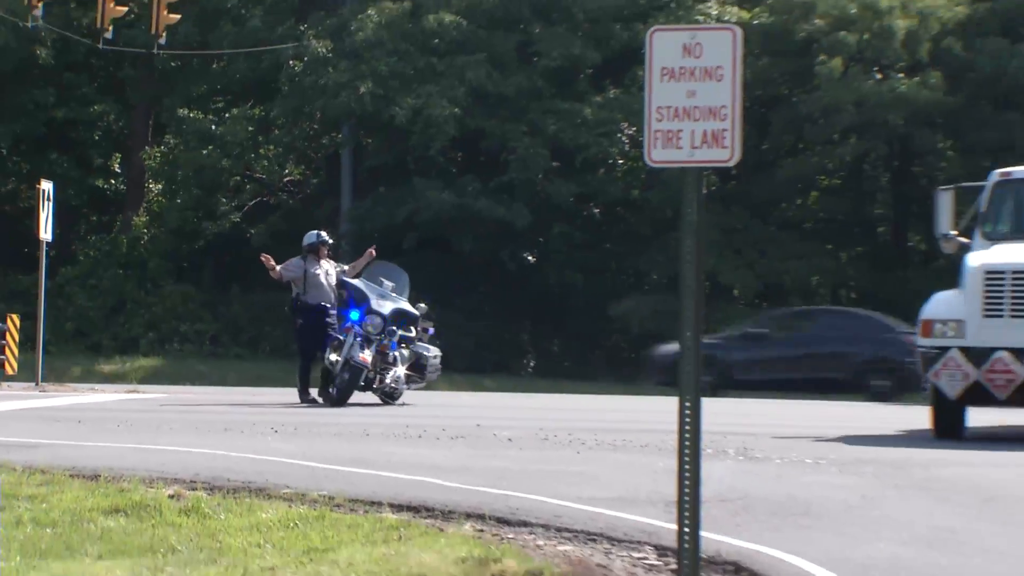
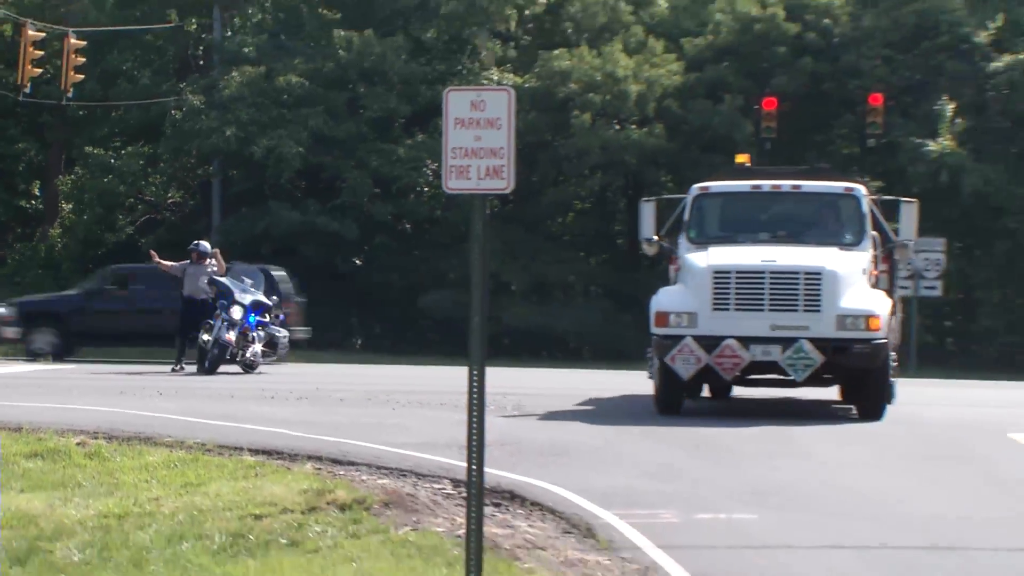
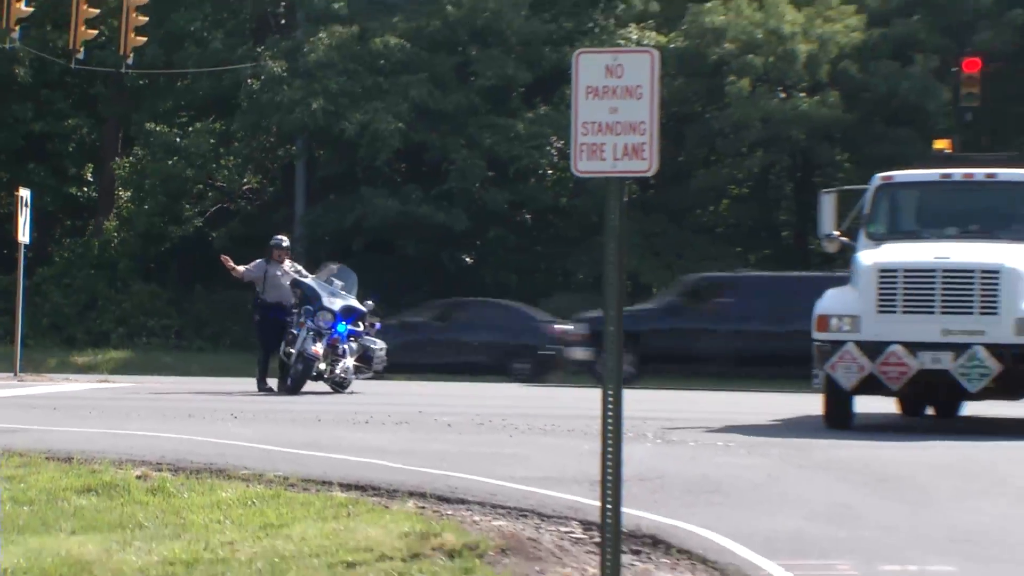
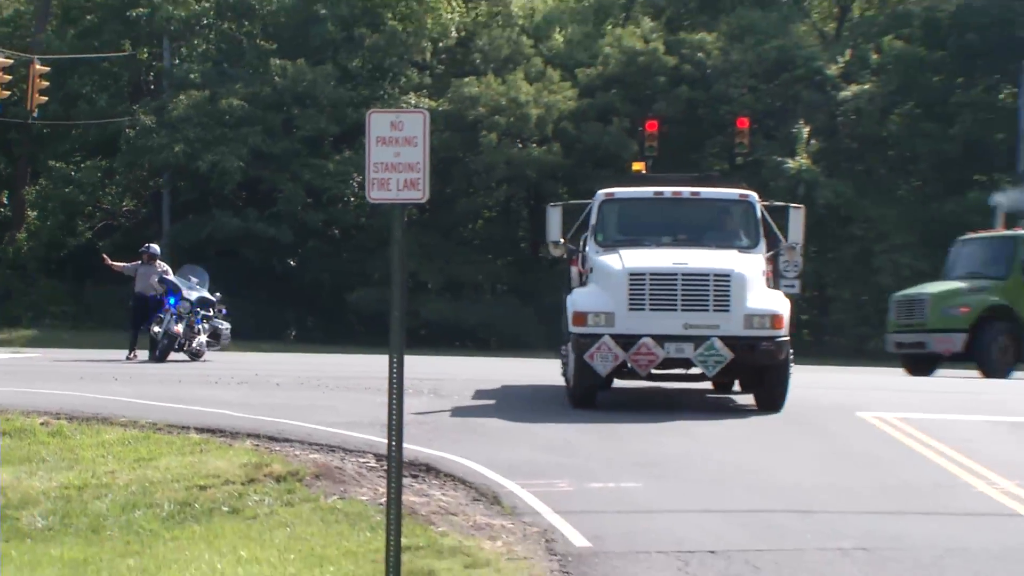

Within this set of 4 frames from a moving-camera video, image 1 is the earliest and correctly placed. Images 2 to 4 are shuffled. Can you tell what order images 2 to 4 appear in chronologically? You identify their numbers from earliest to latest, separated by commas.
3, 2, 4
